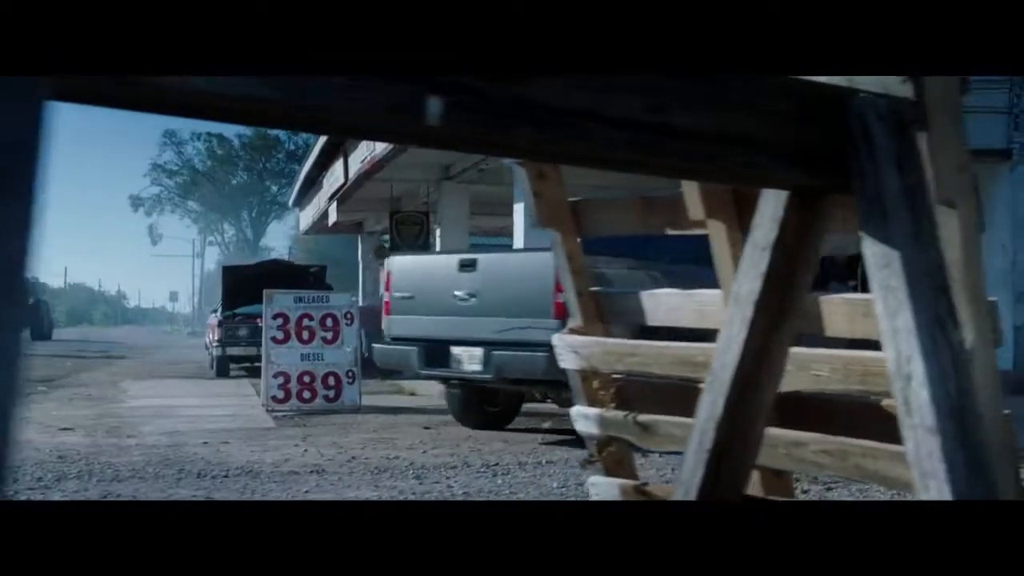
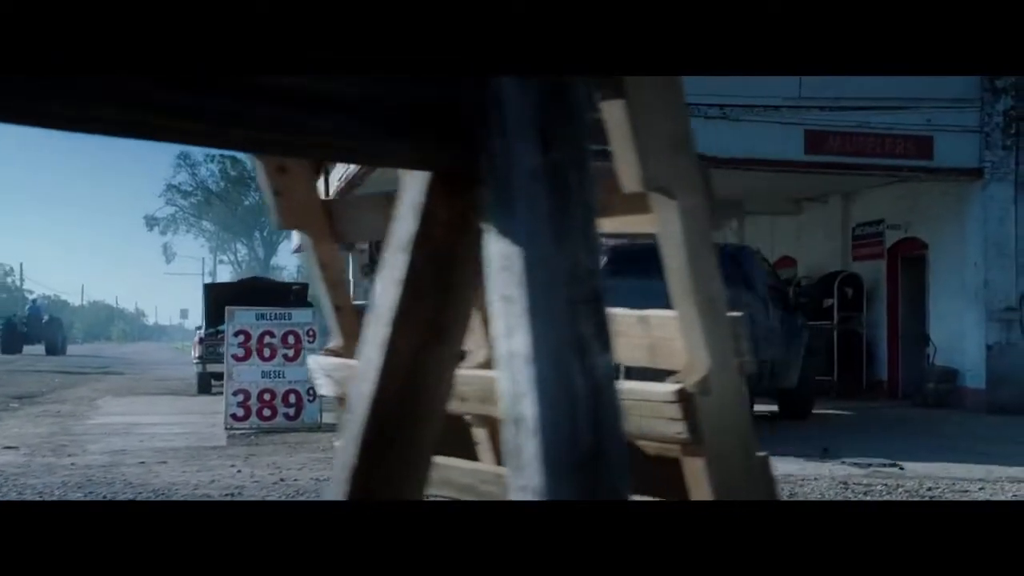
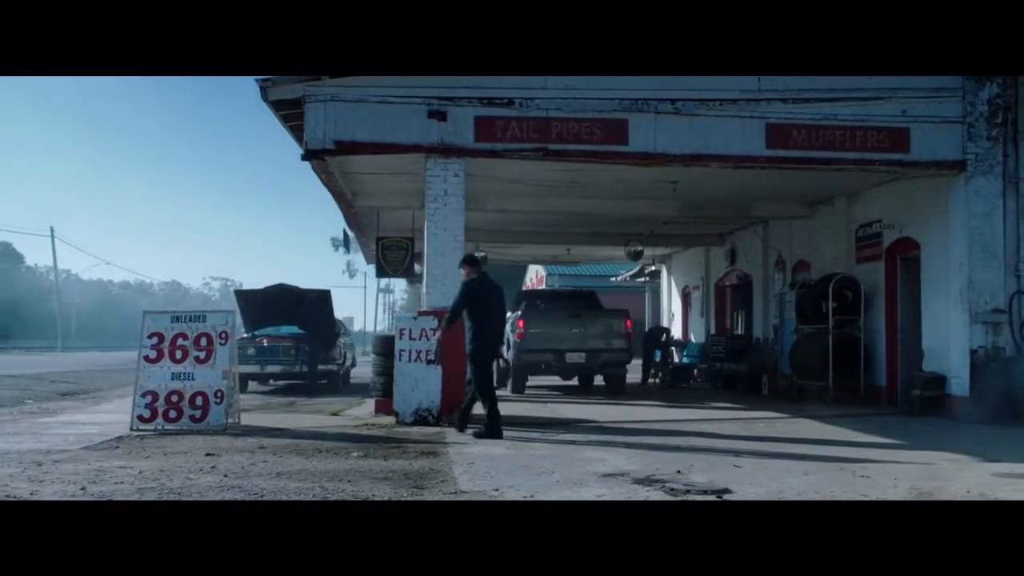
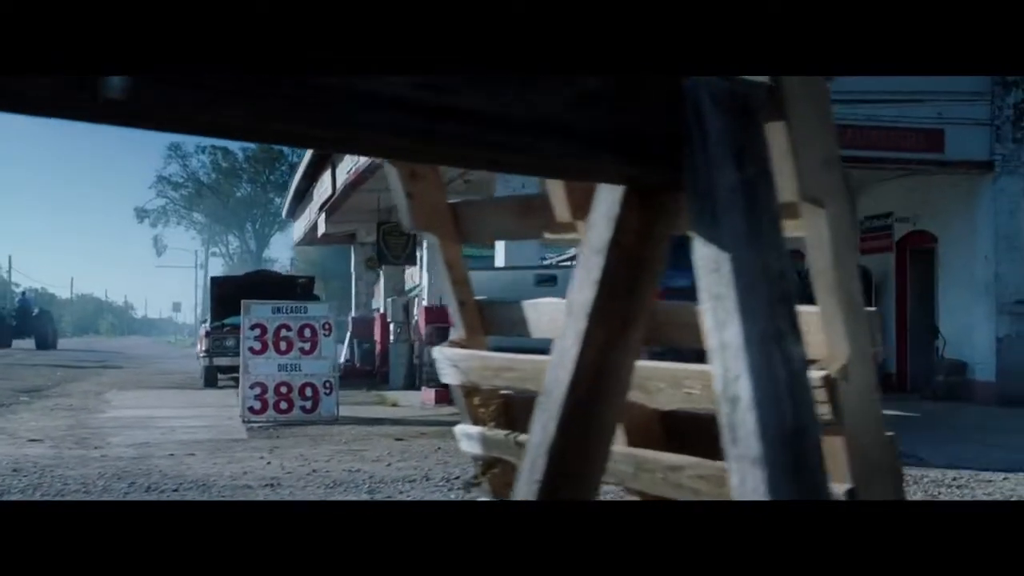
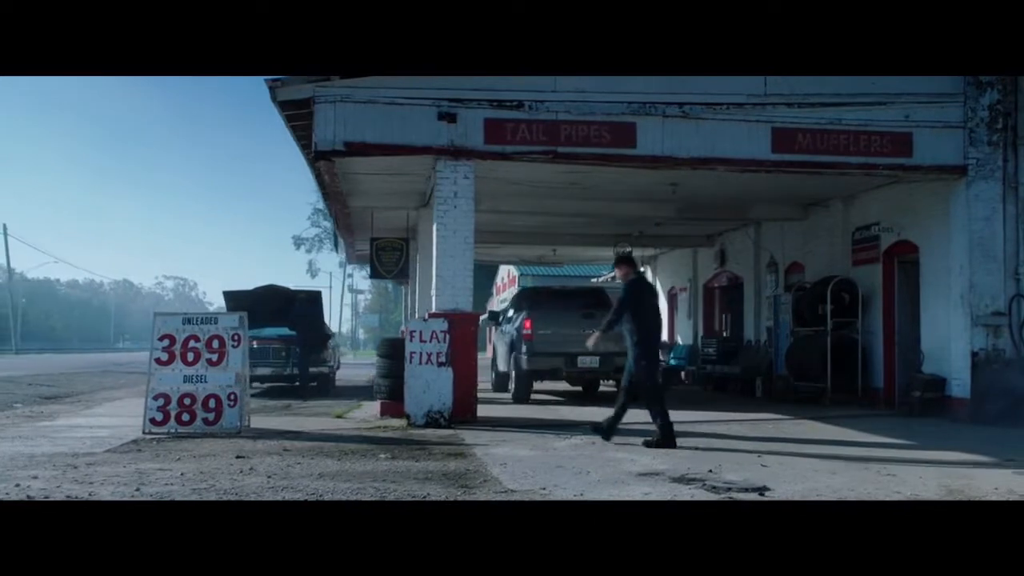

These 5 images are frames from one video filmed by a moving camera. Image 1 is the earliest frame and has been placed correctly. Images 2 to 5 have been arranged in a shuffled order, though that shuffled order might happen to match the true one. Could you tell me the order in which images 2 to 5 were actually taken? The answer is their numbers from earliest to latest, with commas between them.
4, 2, 5, 3
